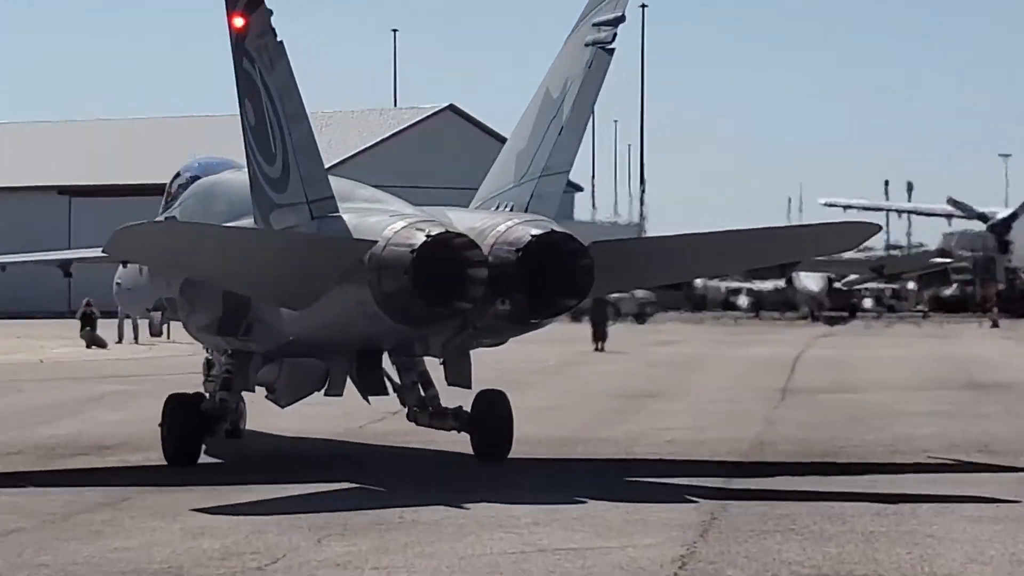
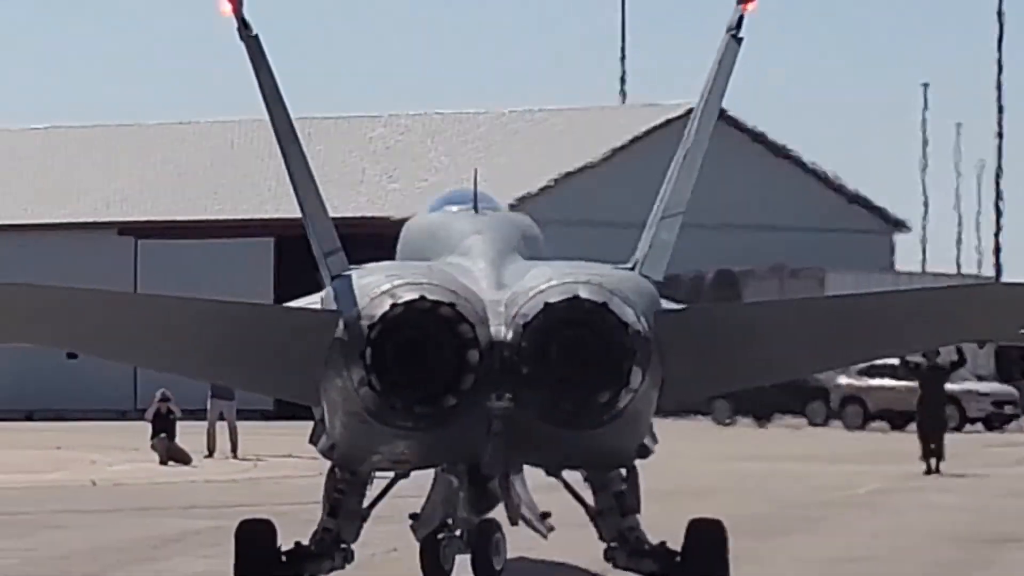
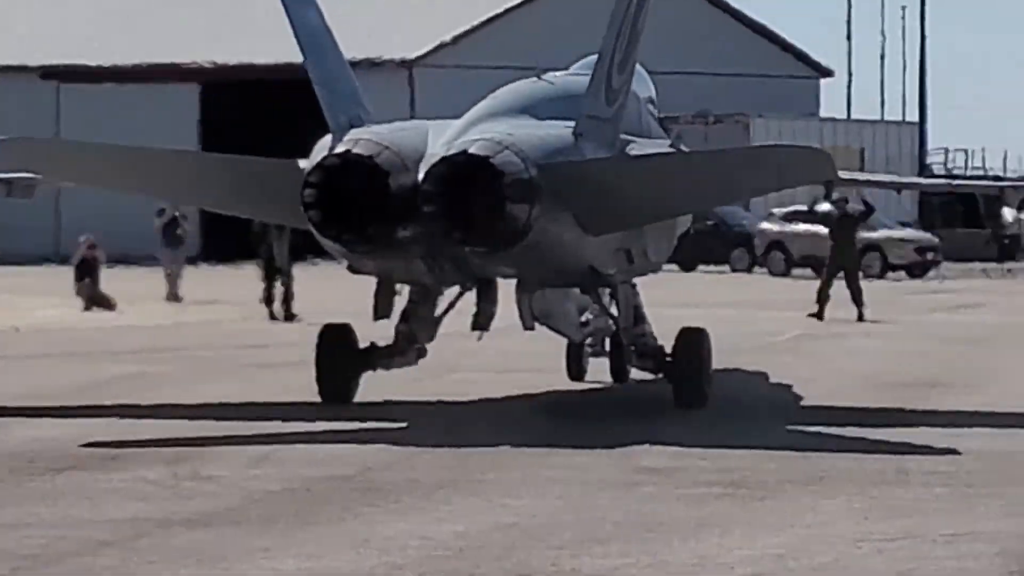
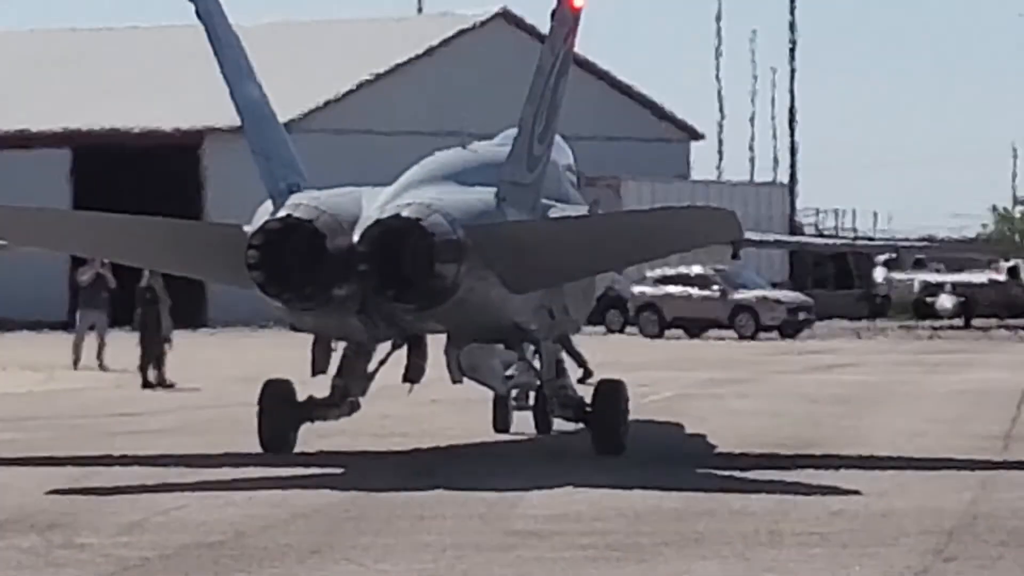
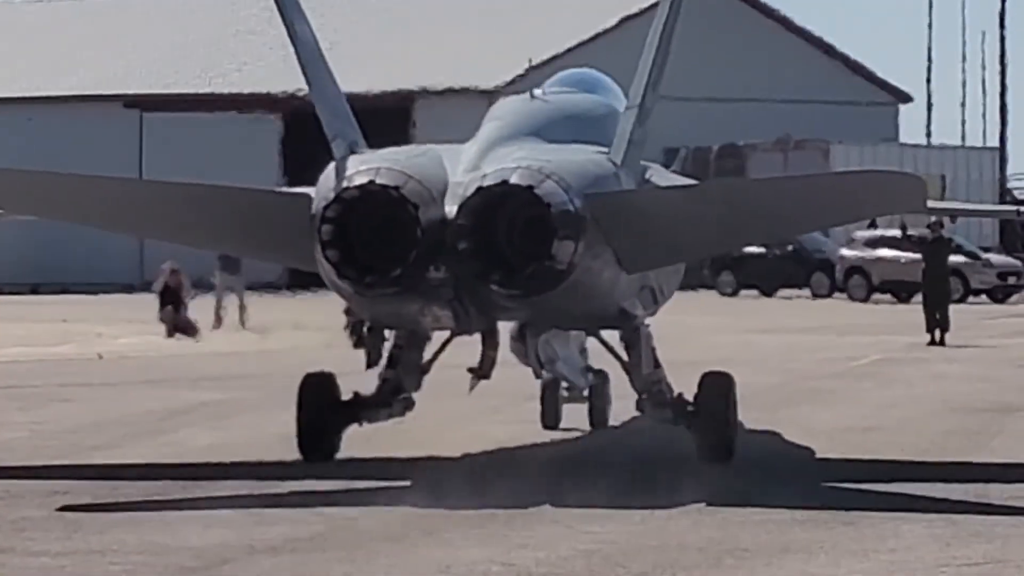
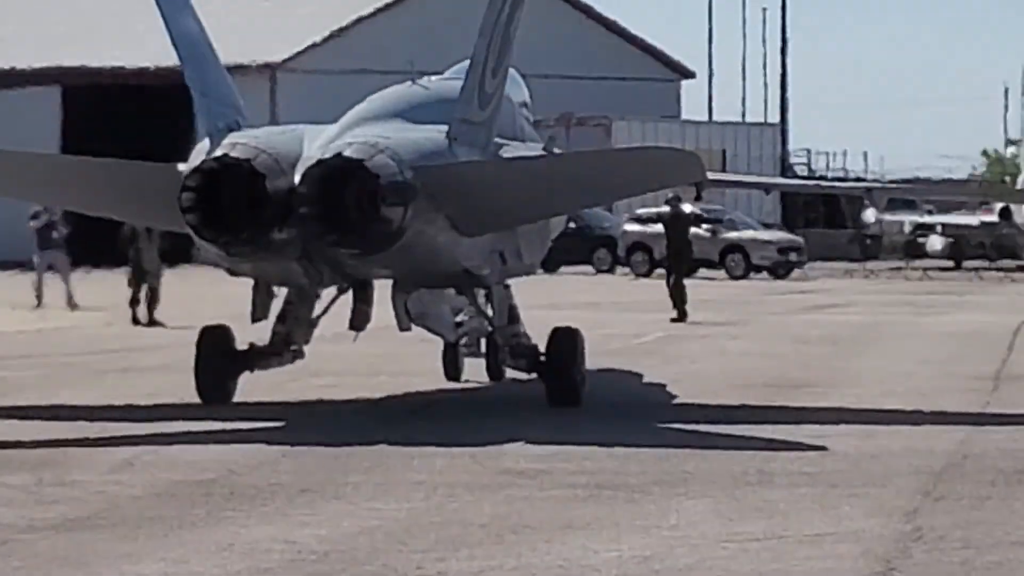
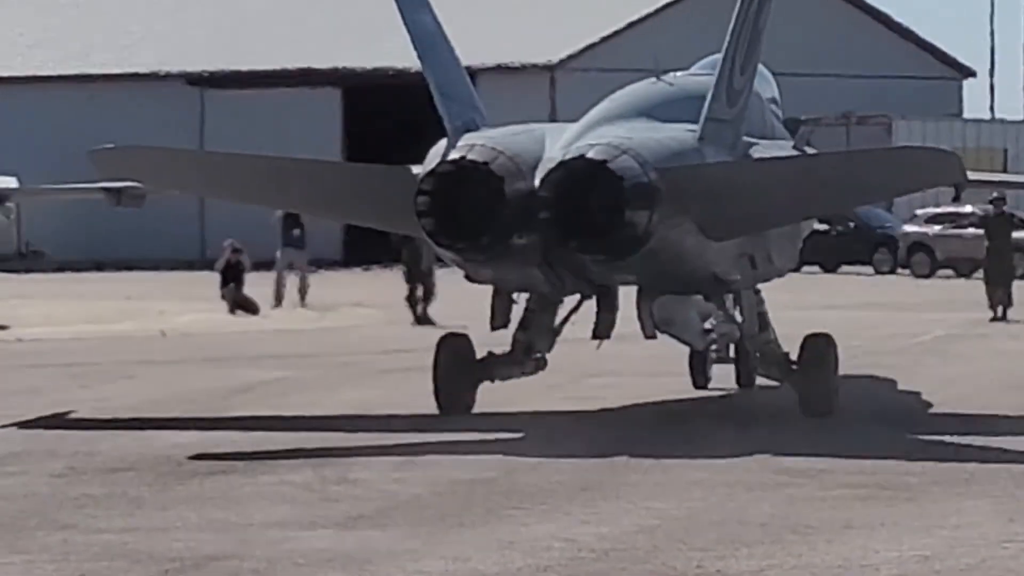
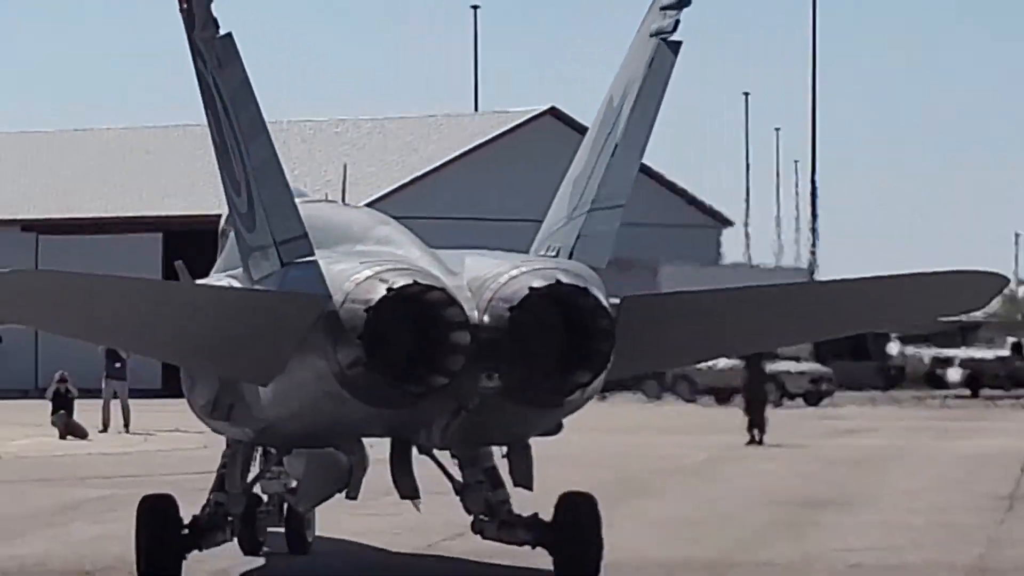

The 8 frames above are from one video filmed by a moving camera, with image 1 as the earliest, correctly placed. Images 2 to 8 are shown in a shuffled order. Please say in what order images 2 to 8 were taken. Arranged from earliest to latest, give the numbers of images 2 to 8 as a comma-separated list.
8, 2, 5, 7, 3, 6, 4
